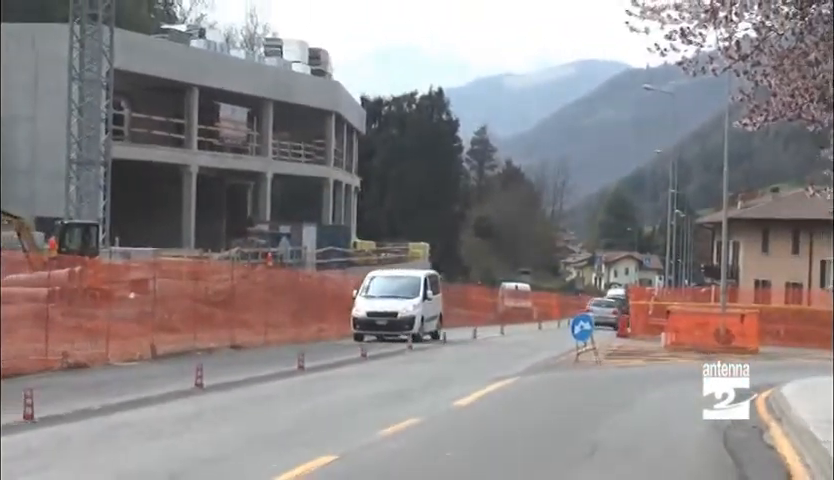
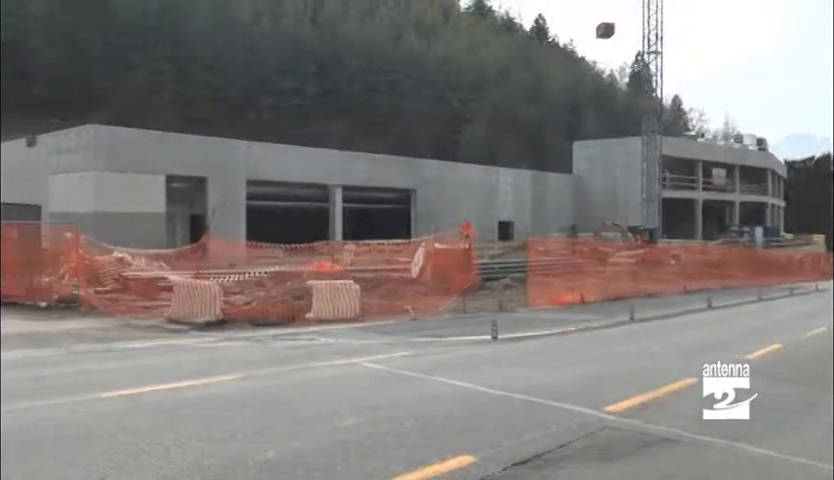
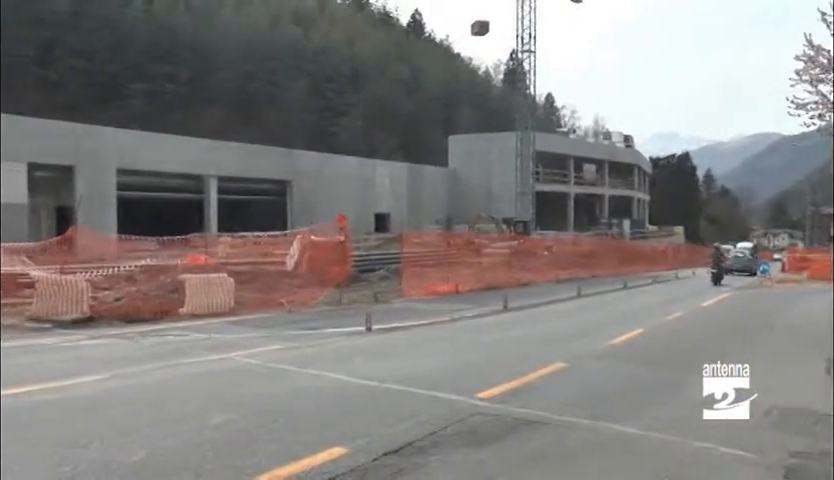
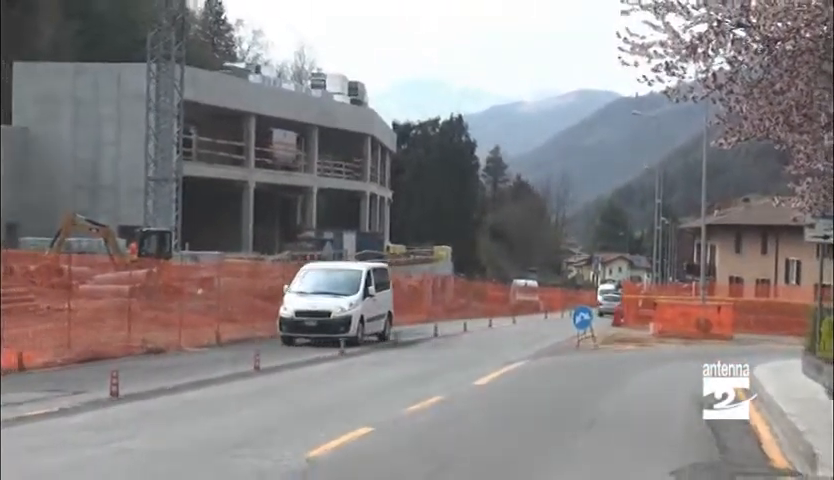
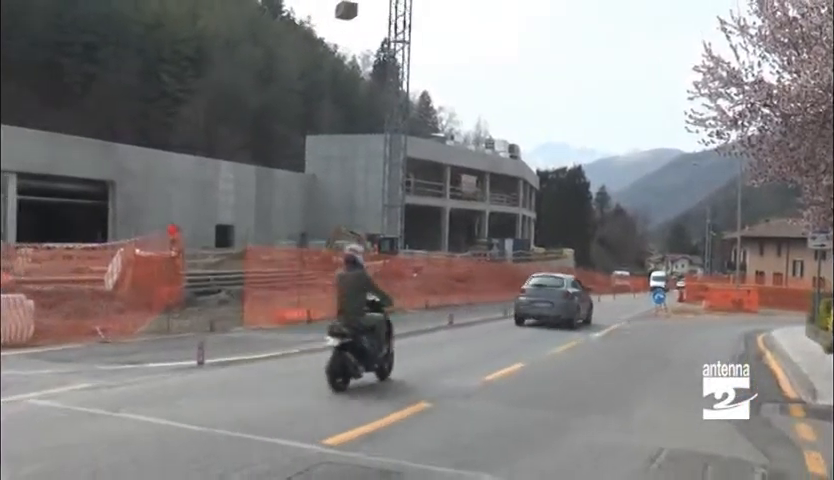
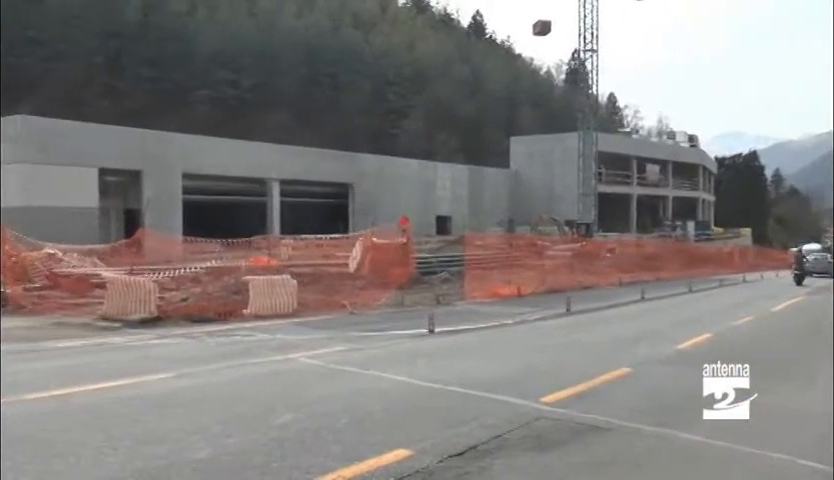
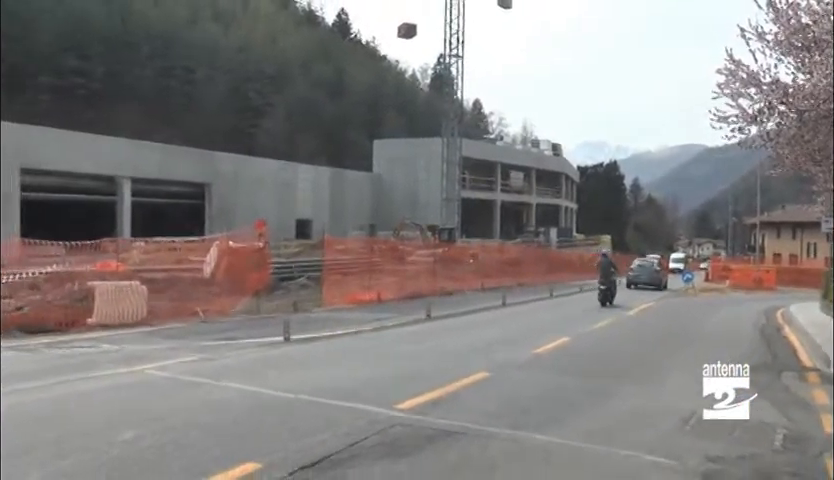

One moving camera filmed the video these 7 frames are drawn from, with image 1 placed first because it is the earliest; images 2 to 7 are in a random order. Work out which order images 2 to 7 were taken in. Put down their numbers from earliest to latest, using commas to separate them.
4, 5, 7, 3, 6, 2
